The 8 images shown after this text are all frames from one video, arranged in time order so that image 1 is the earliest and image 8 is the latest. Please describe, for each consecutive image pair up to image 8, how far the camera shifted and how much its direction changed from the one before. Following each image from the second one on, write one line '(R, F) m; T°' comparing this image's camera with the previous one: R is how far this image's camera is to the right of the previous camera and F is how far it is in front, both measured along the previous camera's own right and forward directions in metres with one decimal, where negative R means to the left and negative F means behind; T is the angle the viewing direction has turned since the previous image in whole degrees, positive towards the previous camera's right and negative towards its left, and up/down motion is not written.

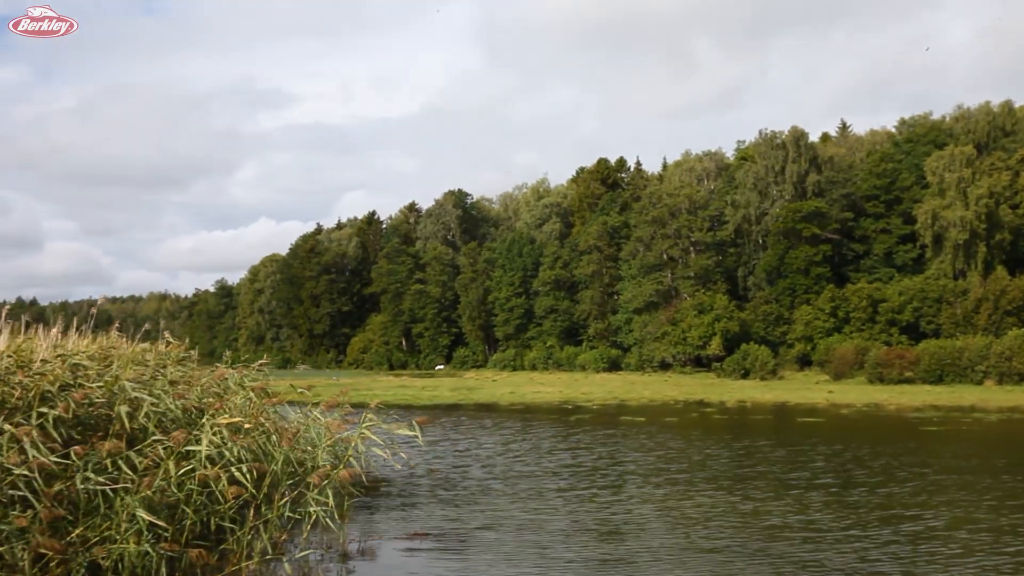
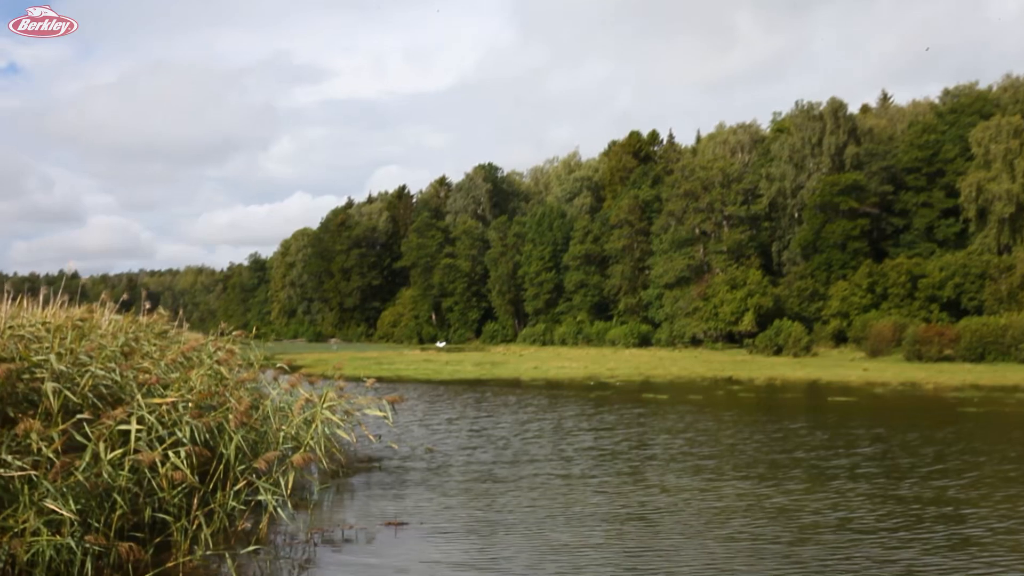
(+0.2, +0.5) m; -2°
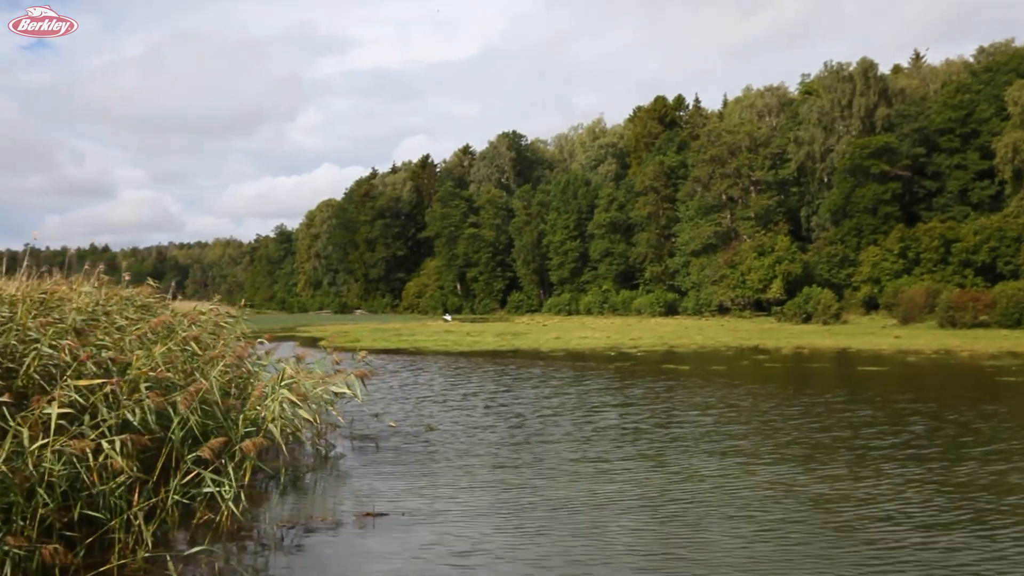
(+0.2, +0.4) m; -2°
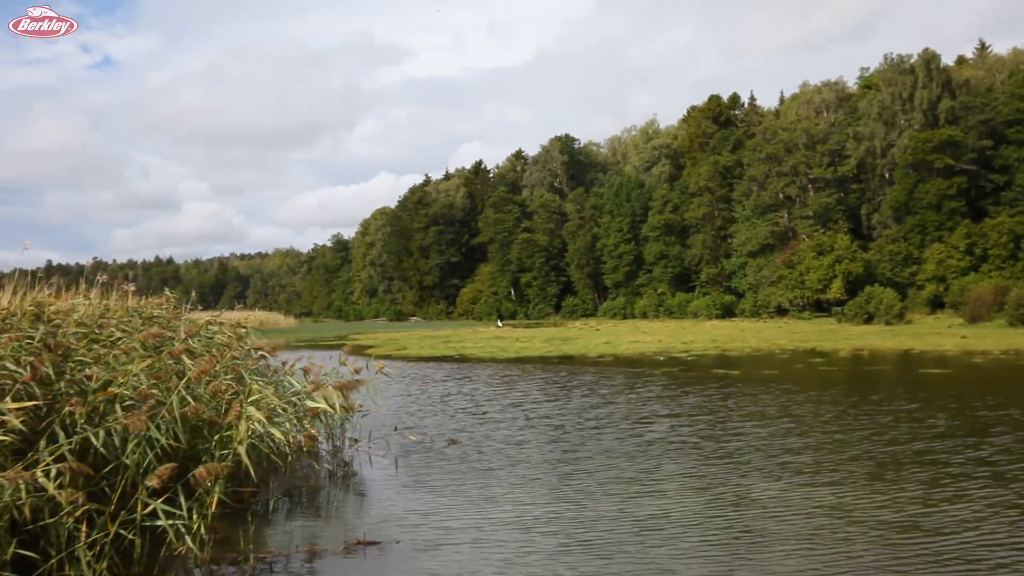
(+0.3, +0.1) m; -4°
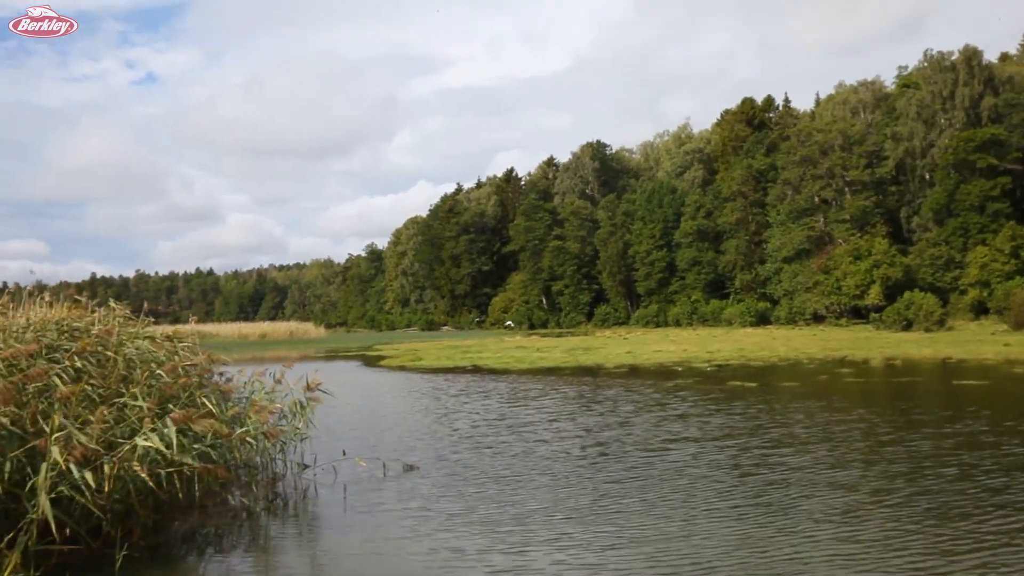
(+0.6, +0.6) m; -3°
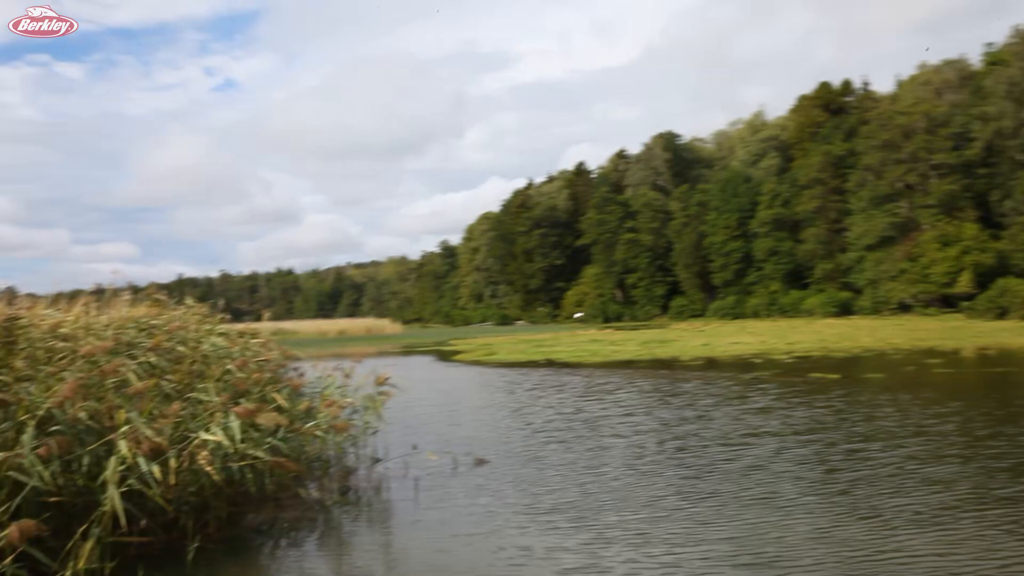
(0.0, -0.1) m; -5°
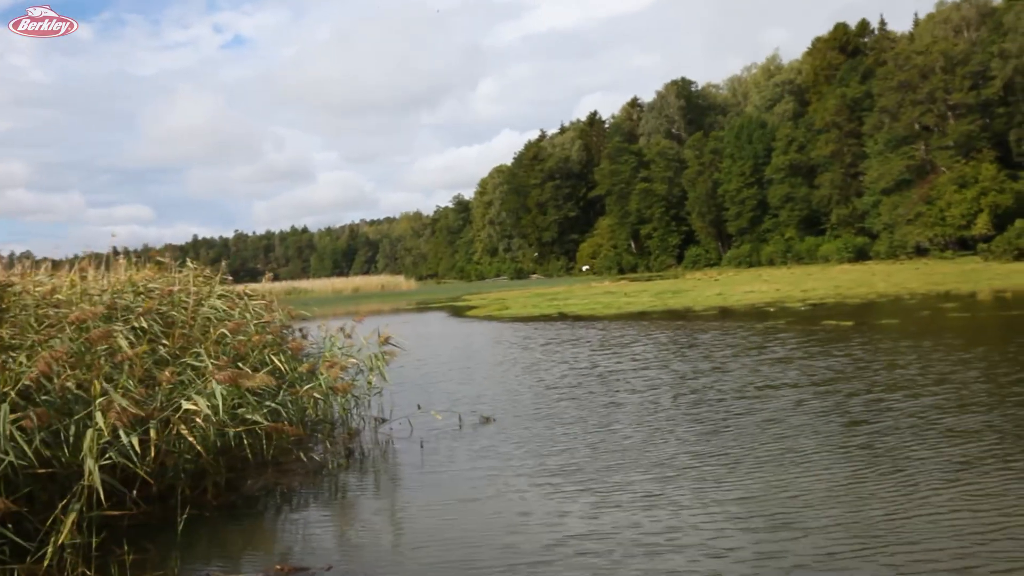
(0.0, -0.2) m; -1°
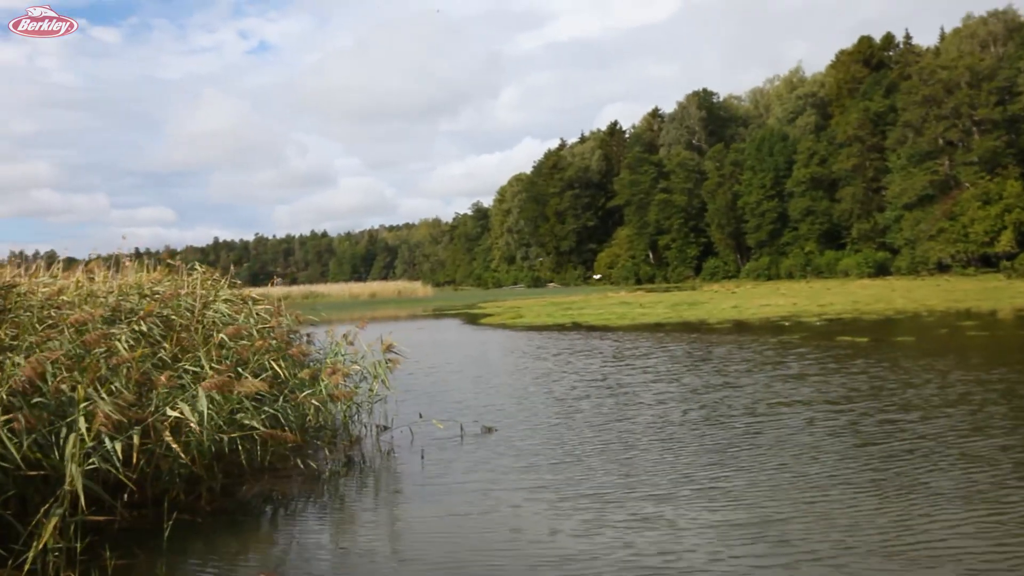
(+0.1, 0.0) m; -1°
